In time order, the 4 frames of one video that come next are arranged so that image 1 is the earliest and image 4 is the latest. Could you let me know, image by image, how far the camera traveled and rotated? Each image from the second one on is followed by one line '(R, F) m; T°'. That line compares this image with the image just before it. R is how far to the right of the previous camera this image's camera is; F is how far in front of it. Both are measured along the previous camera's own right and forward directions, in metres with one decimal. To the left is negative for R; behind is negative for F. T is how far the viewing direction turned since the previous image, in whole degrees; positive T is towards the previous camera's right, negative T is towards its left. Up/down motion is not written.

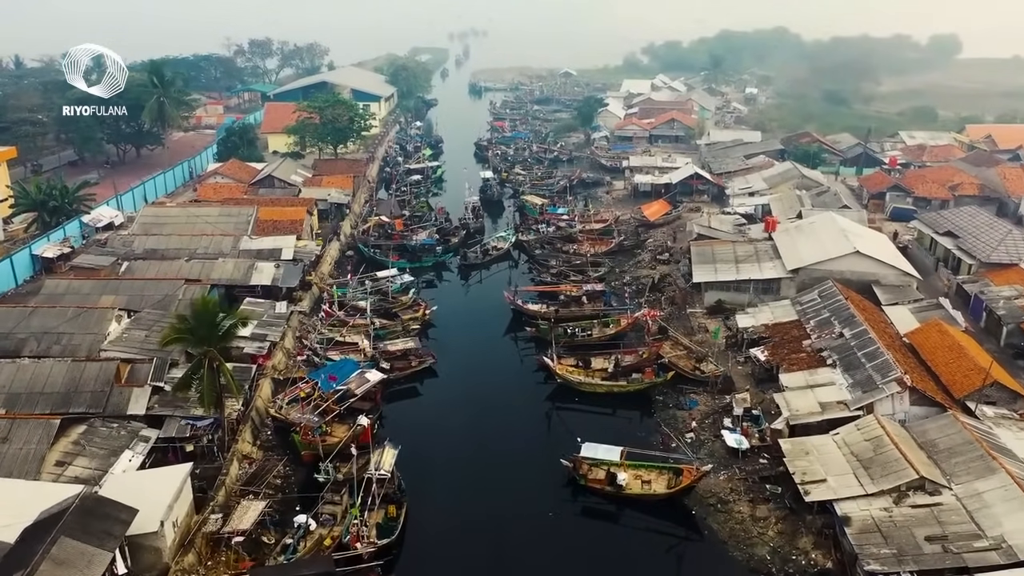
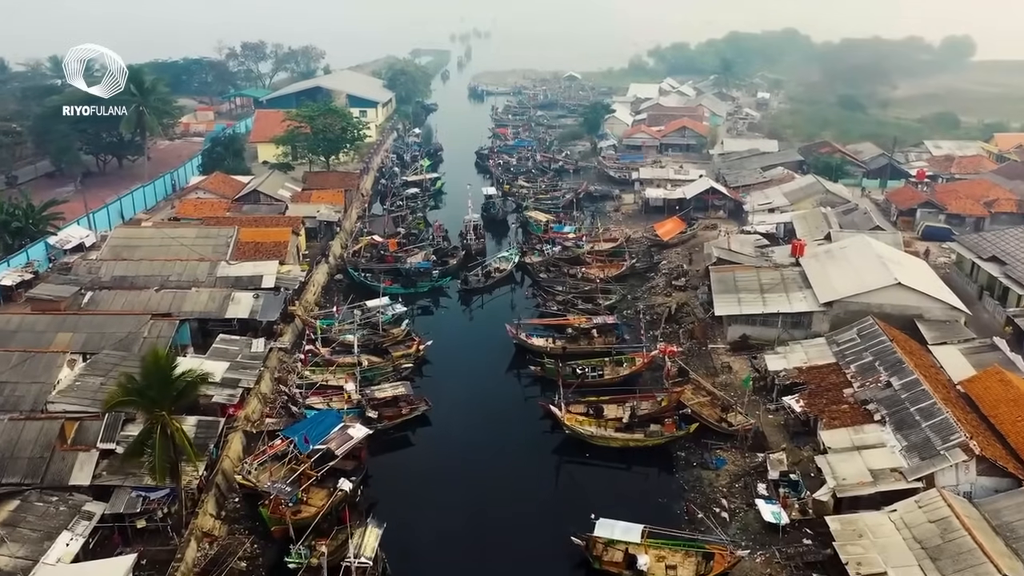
(0.0, +2.1) m; 0°
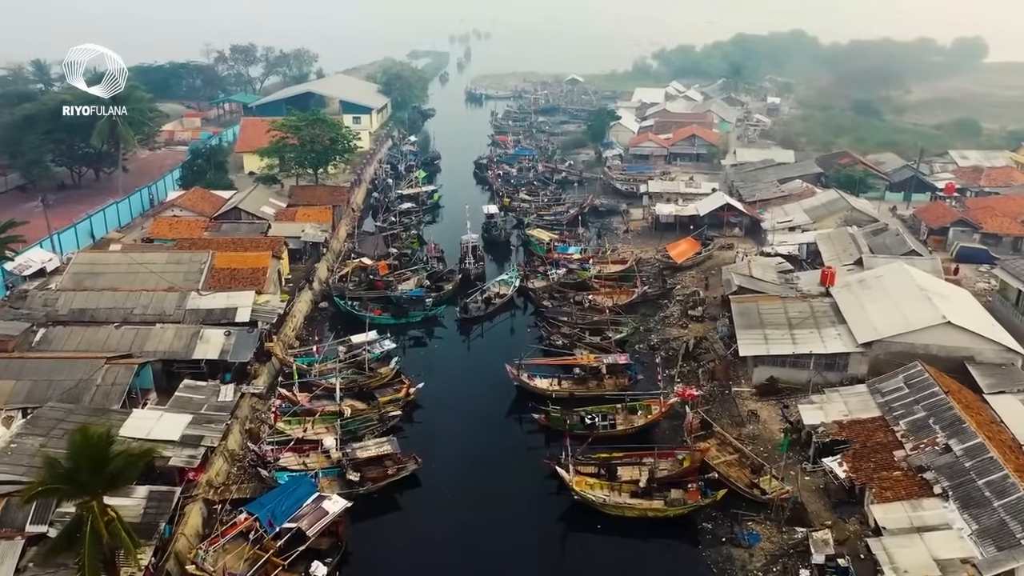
(0.0, +2.1) m; 0°
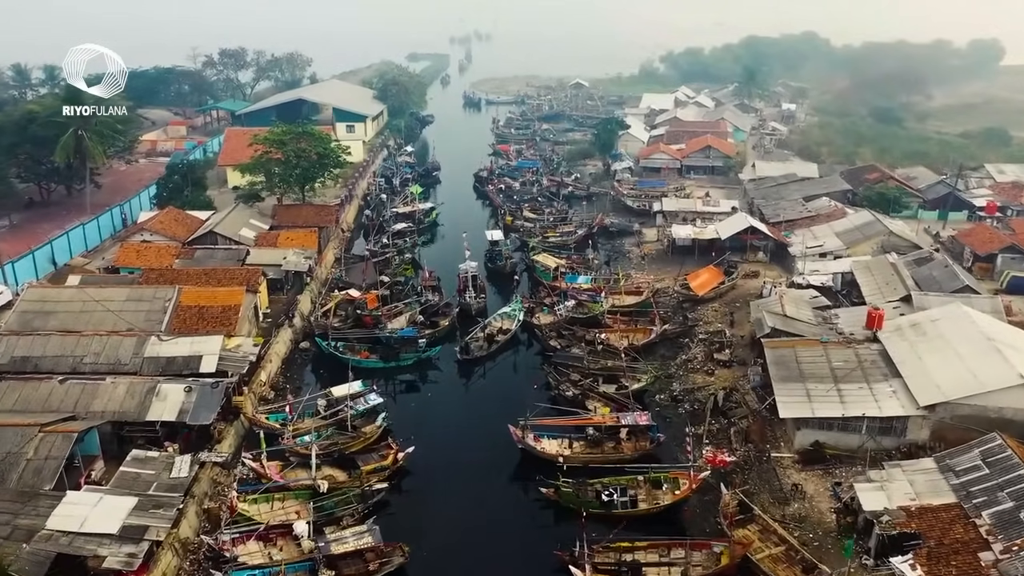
(-0.1, +2.5) m; 0°
